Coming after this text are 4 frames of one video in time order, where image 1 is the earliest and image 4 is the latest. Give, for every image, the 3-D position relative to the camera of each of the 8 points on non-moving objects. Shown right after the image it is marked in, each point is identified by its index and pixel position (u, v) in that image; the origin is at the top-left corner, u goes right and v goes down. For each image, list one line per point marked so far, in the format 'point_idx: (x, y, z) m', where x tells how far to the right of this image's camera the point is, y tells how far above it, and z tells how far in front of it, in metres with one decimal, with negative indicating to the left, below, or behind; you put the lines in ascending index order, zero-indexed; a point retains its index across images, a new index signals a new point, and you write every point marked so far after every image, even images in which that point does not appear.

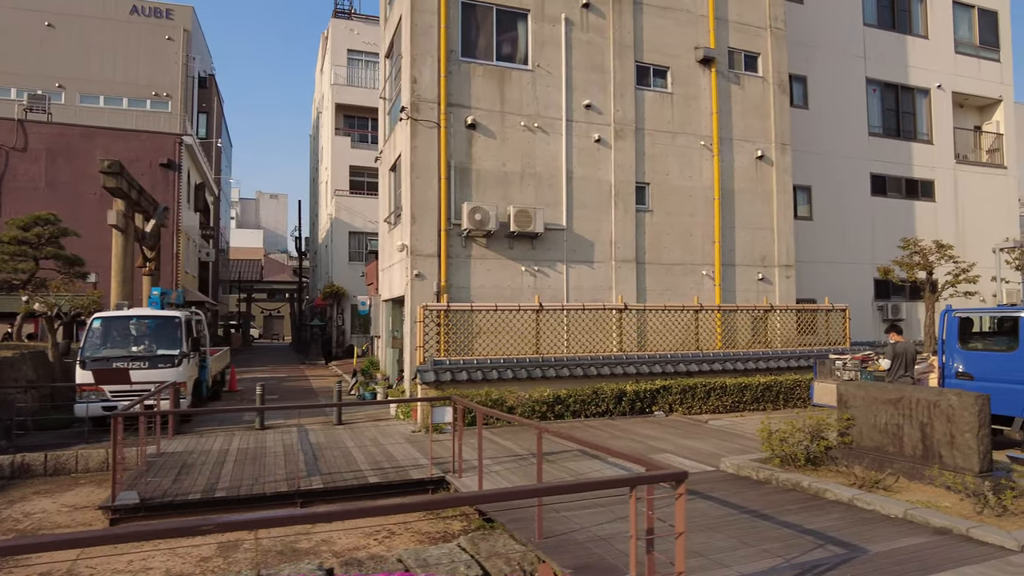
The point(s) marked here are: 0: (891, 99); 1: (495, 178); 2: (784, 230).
0: (+9.8, +4.9, +17.1) m
1: (-0.3, +1.8, +10.9) m
2: (+5.3, +1.1, +12.9) m
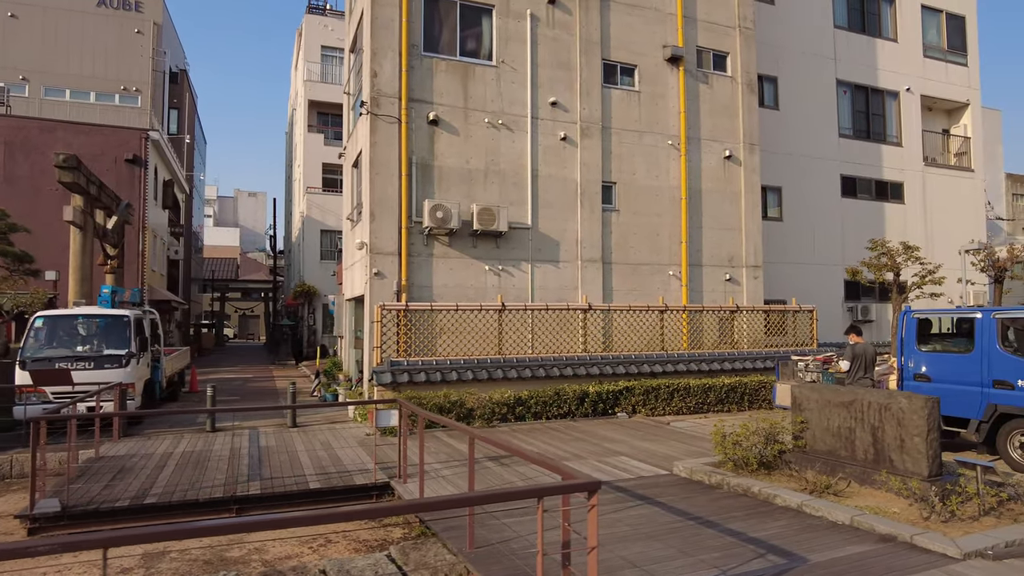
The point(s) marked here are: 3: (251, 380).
0: (+9.0, +4.9, +17.2) m
1: (-0.9, +1.8, +10.7) m
2: (+4.6, +1.1, +12.9) m
3: (-6.8, -2.4, +17.3) m
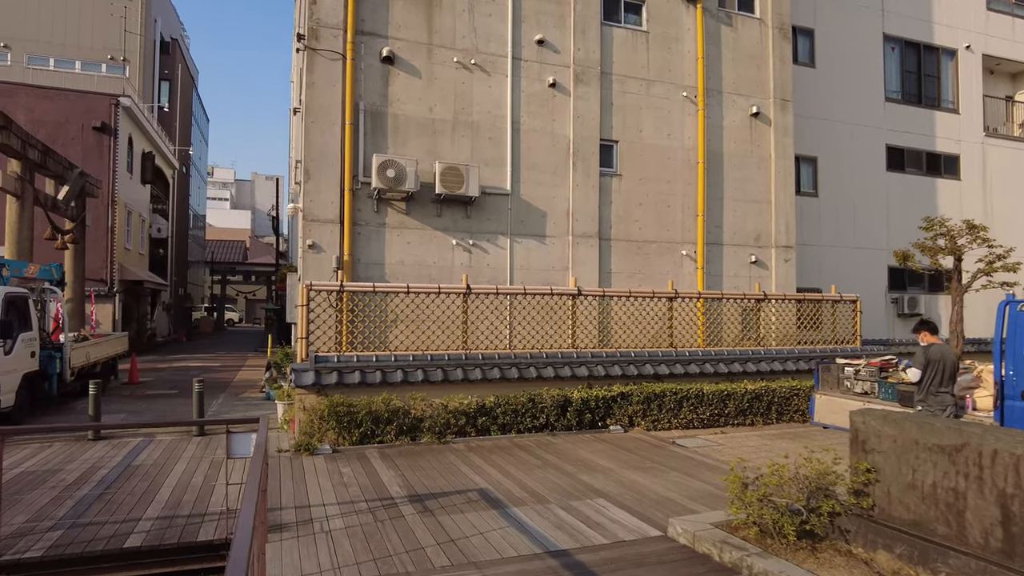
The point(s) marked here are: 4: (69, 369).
0: (+8.9, +5.1, +14.8) m
1: (-1.2, +2.1, +8.7) m
2: (+4.4, +1.4, +10.7) m
3: (-7.0, -1.9, +15.5) m
4: (-6.1, -1.1, +9.0) m
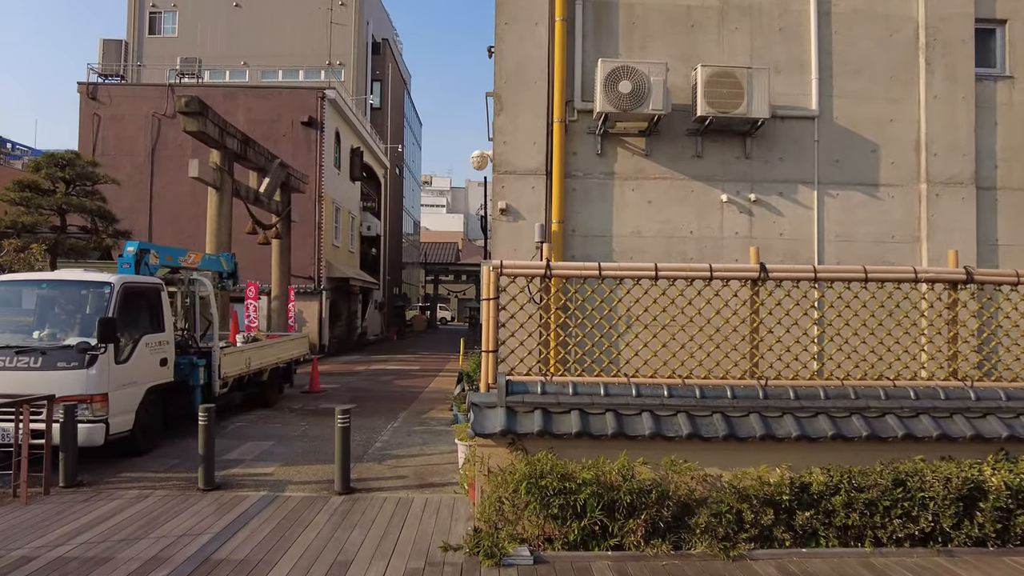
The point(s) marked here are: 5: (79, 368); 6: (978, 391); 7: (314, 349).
0: (+12.8, +5.3, +8.3) m
1: (+1.3, +2.2, +5.5) m
2: (+7.2, +1.5, +5.8) m
3: (-2.2, -1.8, +13.7) m
4: (-3.2, -1.0, +7.3) m
5: (-3.5, -0.6, +5.3) m
6: (+3.1, -0.7, +4.4) m
7: (-5.7, -1.7, +19.0) m
